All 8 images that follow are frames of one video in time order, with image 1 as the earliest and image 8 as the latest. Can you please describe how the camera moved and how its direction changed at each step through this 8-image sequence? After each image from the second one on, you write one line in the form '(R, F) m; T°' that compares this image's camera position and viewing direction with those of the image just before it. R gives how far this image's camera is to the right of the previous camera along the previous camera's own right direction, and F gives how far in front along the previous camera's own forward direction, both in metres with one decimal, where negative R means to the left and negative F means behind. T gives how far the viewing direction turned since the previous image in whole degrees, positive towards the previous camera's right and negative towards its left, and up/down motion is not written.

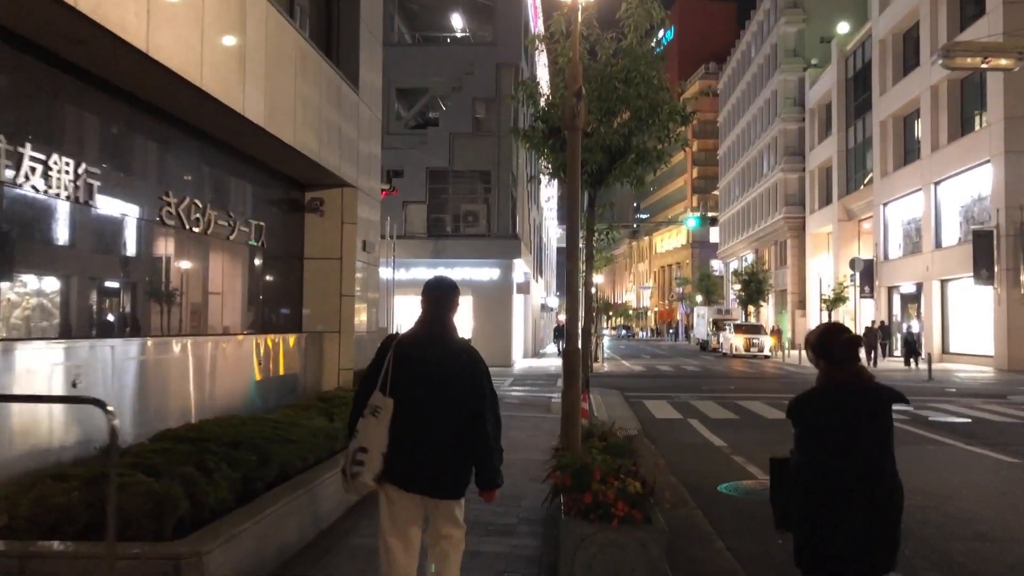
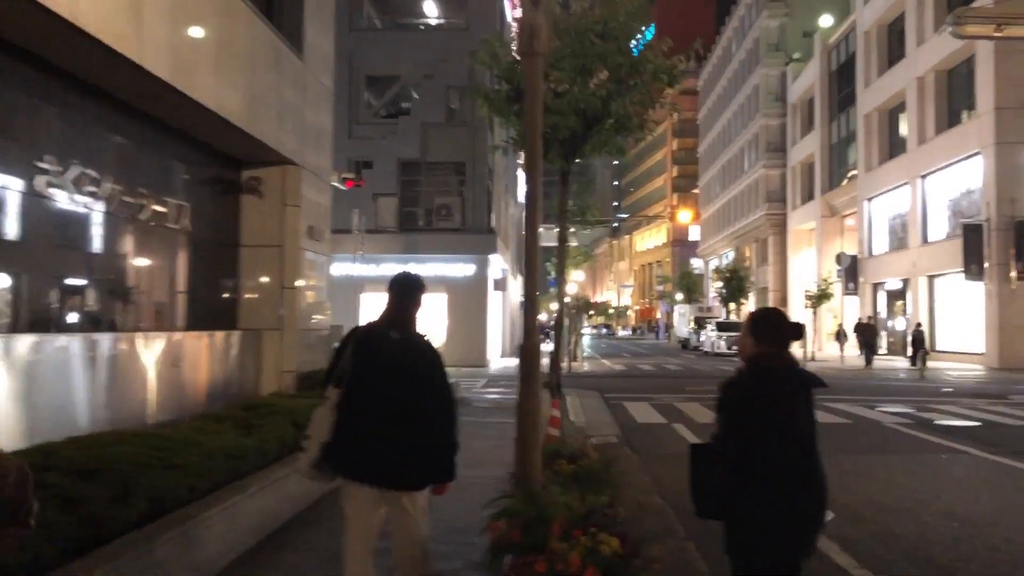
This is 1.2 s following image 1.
(+0.2, +1.5) m; +1°
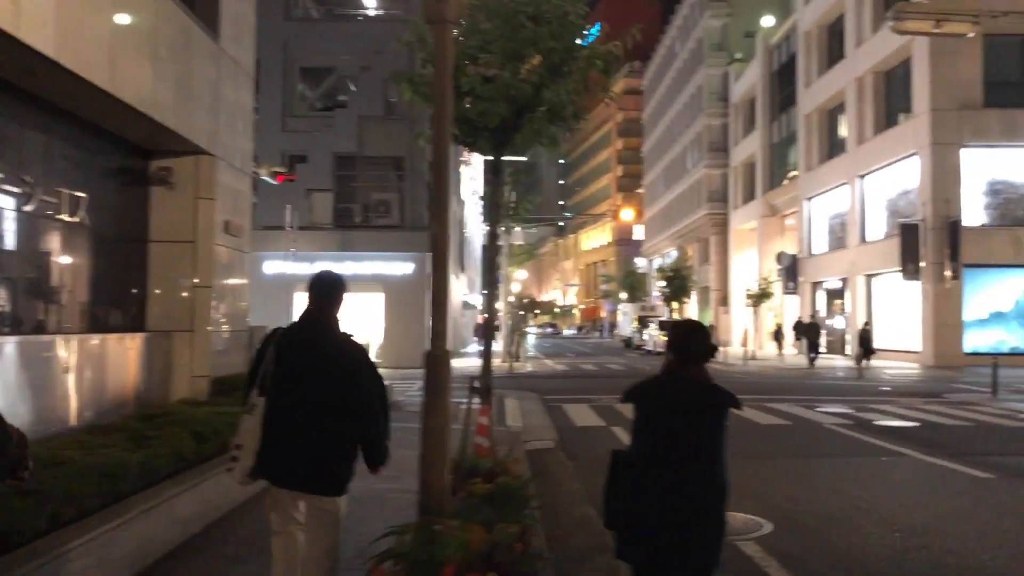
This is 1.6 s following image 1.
(+0.2, +0.6) m; +4°
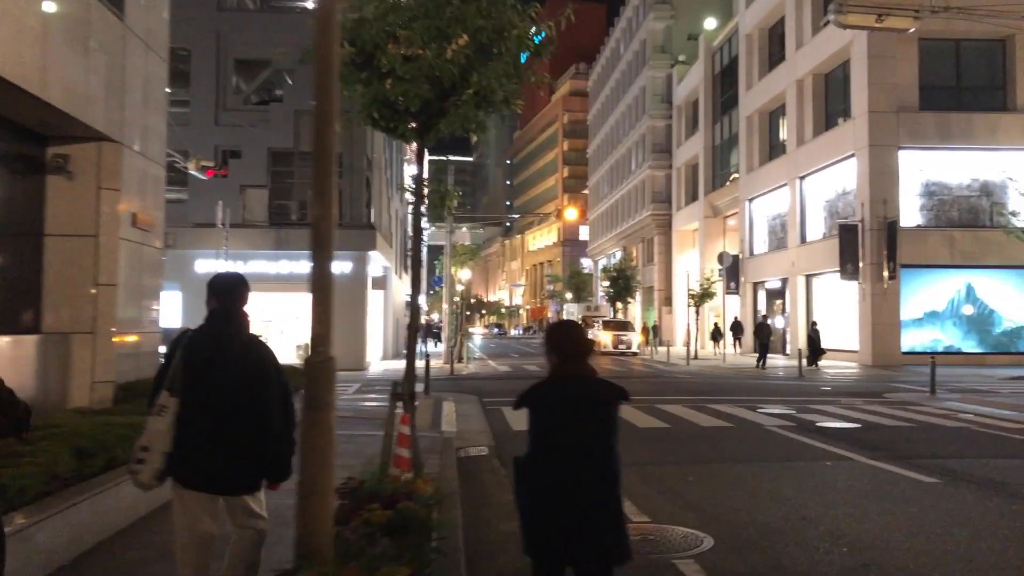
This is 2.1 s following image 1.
(+0.2, +0.6) m; +4°
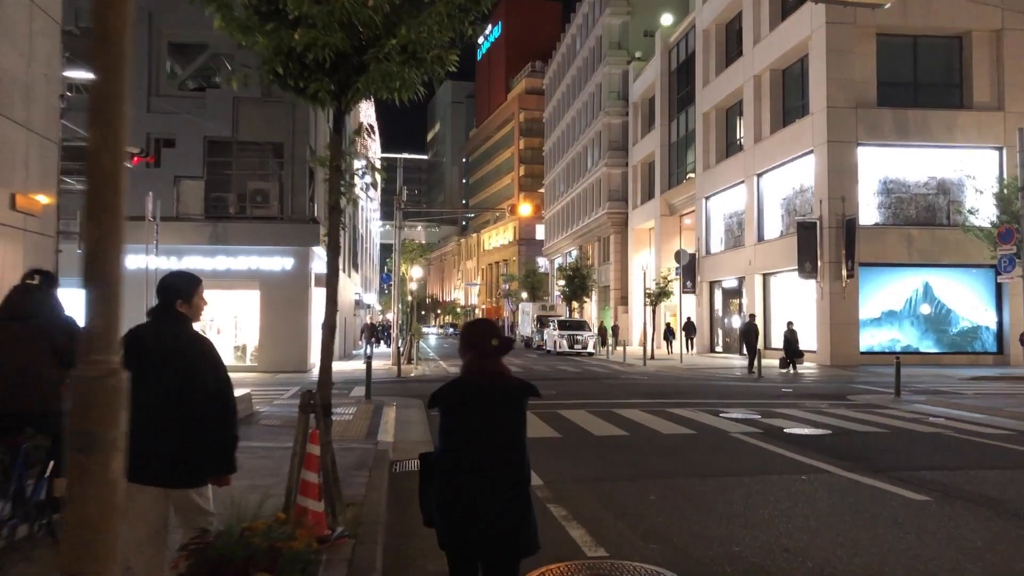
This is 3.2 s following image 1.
(+0.2, +1.2) m; +3°
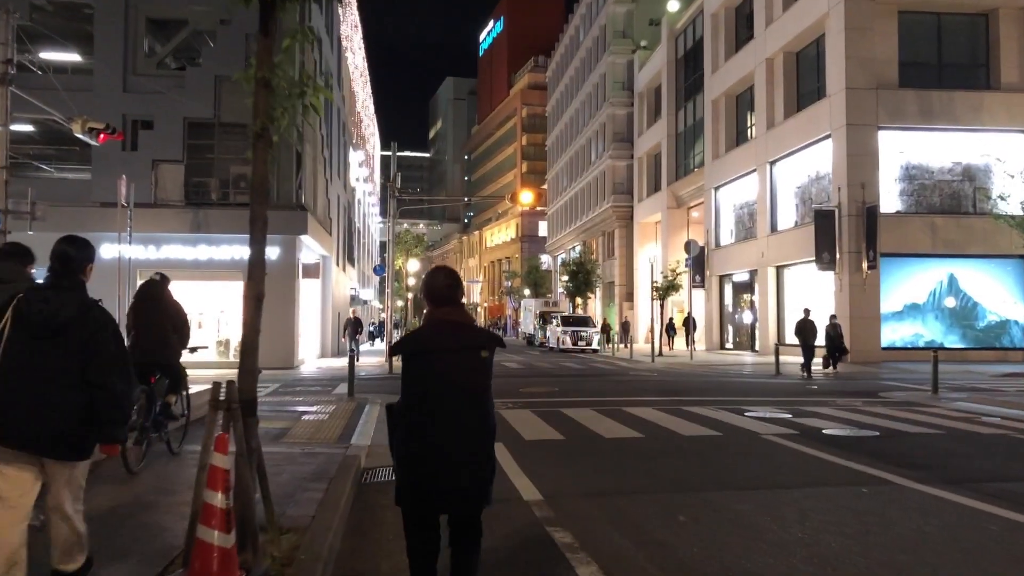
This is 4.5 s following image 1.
(+0.1, +1.8) m; 0°
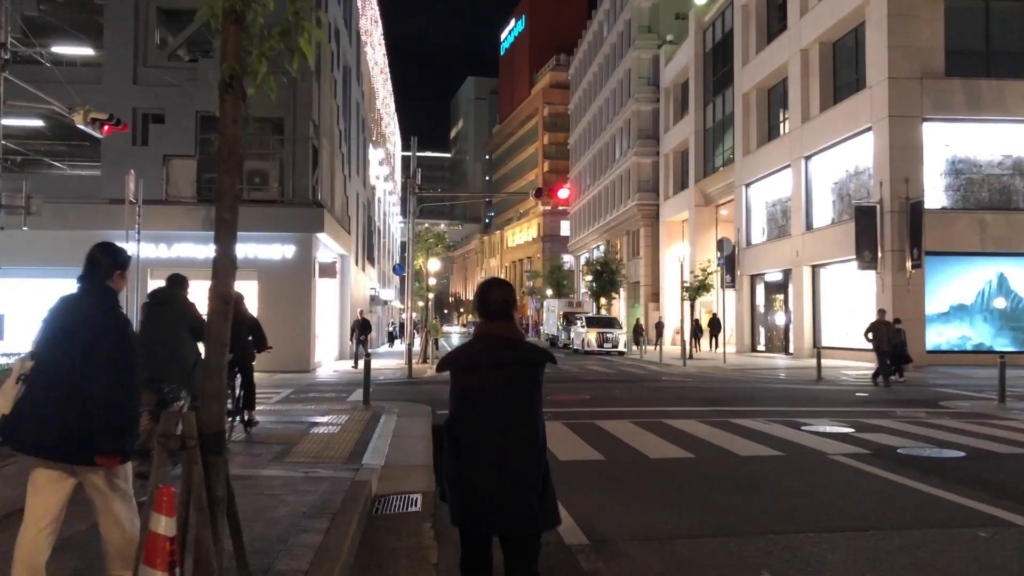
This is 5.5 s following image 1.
(-0.1, +1.3) m; -1°
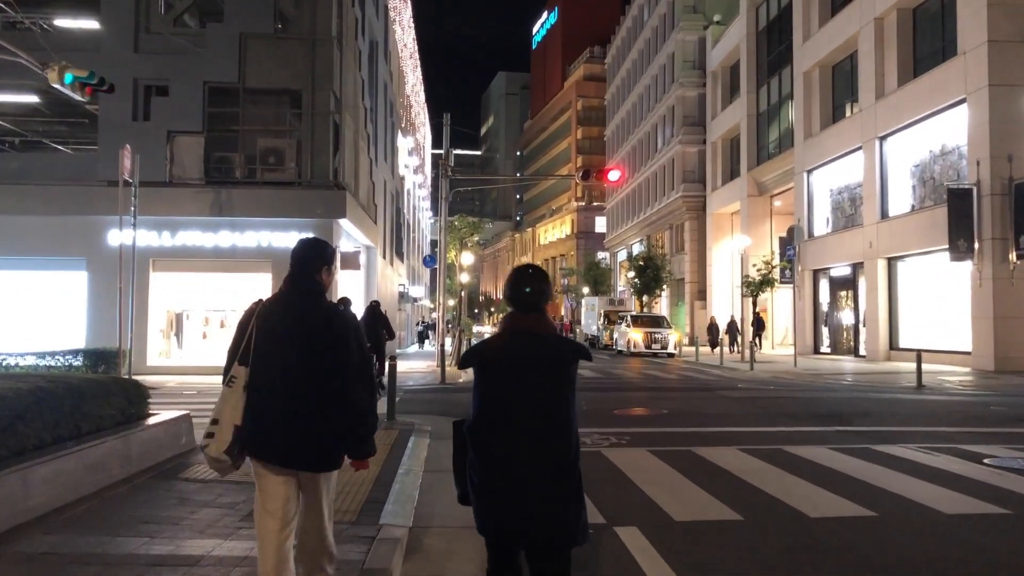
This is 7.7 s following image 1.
(-0.5, +3.1) m; -2°
